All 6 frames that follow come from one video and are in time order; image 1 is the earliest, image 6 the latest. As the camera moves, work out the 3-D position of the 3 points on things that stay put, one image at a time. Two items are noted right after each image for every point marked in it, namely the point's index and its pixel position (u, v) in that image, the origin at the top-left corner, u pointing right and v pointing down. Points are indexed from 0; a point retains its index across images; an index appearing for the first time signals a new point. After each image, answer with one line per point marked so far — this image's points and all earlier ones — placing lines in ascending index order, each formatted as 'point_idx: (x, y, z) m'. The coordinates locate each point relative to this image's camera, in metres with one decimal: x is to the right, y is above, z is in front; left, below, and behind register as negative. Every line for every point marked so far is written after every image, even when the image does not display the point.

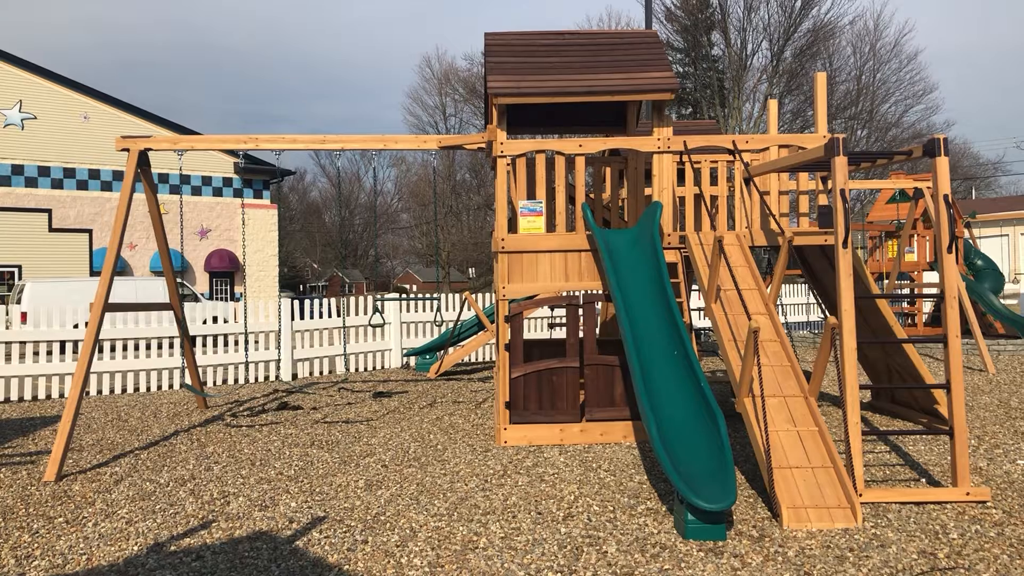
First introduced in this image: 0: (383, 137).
0: (-1.2, +1.5, +7.2) m
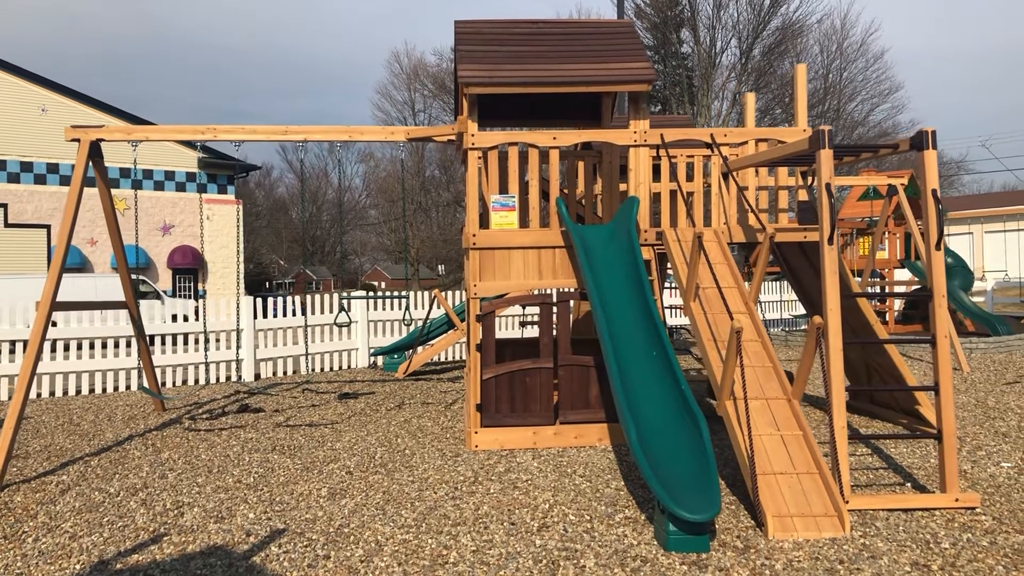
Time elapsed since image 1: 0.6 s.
0: (-1.5, +1.5, +6.9) m
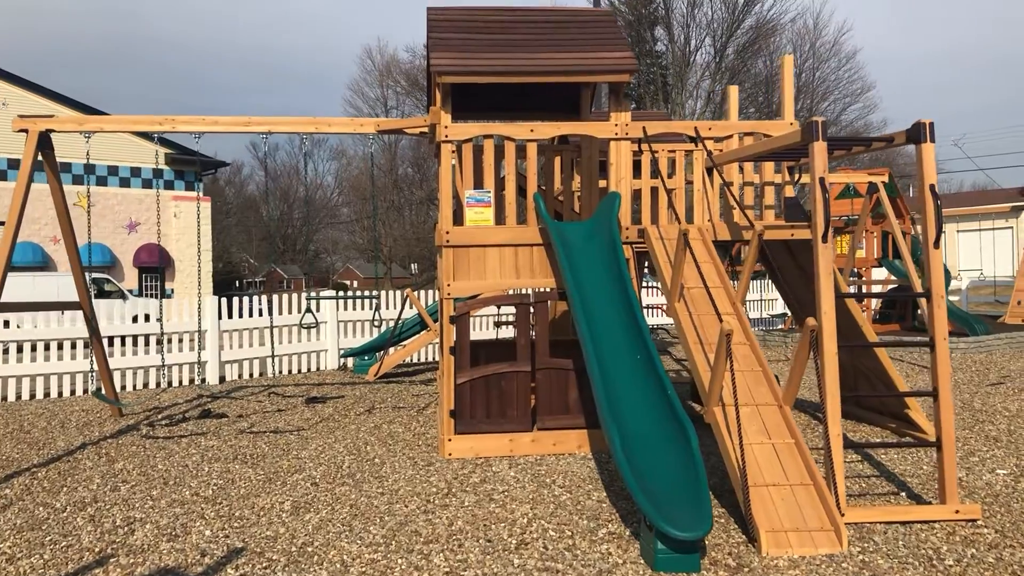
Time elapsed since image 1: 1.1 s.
0: (-1.7, +1.5, +6.6) m
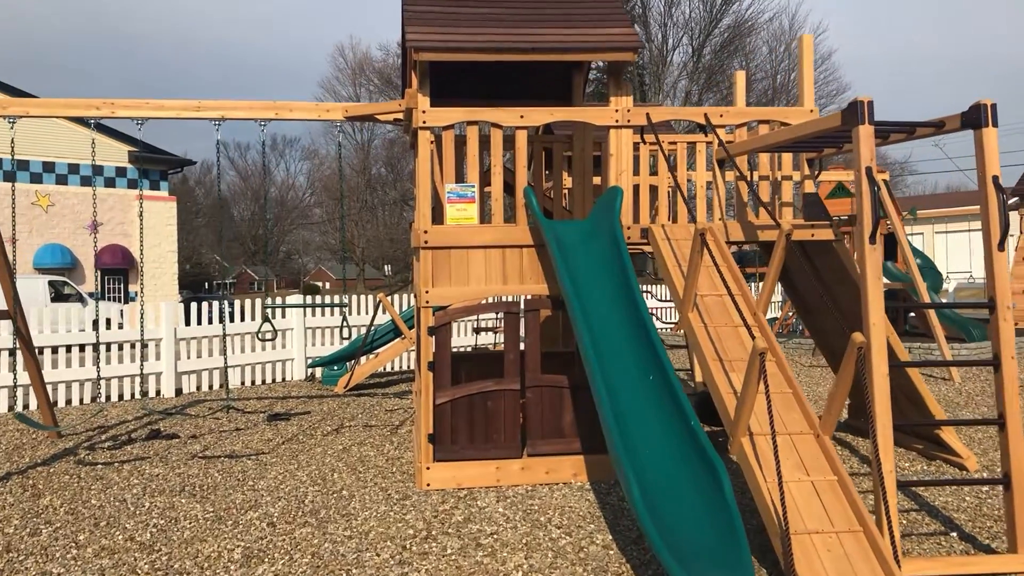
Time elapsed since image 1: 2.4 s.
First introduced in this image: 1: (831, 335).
0: (-1.9, +1.4, +5.8) m
1: (+2.5, -0.3, +5.8) m
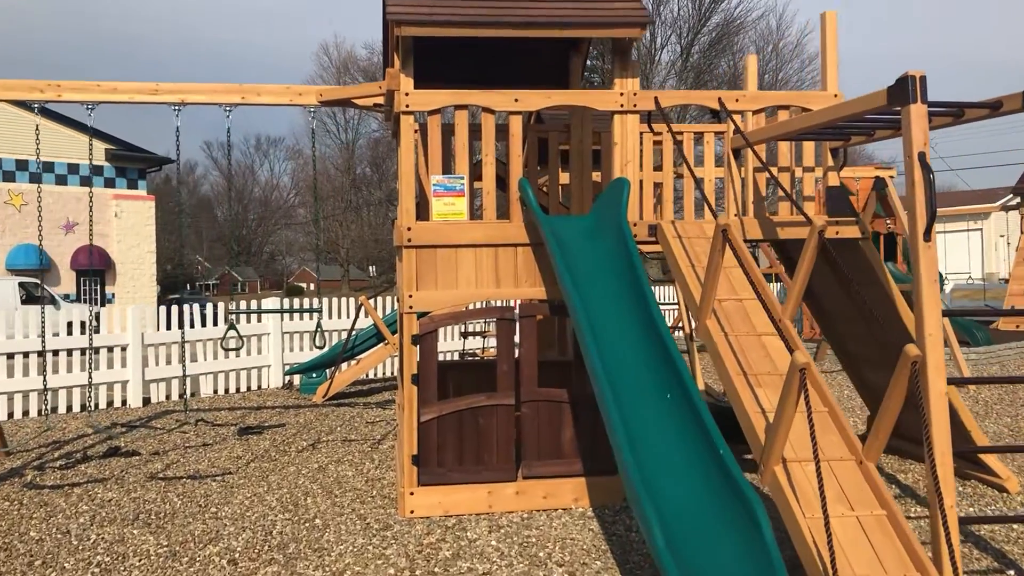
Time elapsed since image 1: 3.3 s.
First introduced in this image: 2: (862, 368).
0: (-1.9, +1.4, +5.3) m
1: (+2.4, -0.4, +5.3) m
2: (+2.5, -0.6, +5.4) m
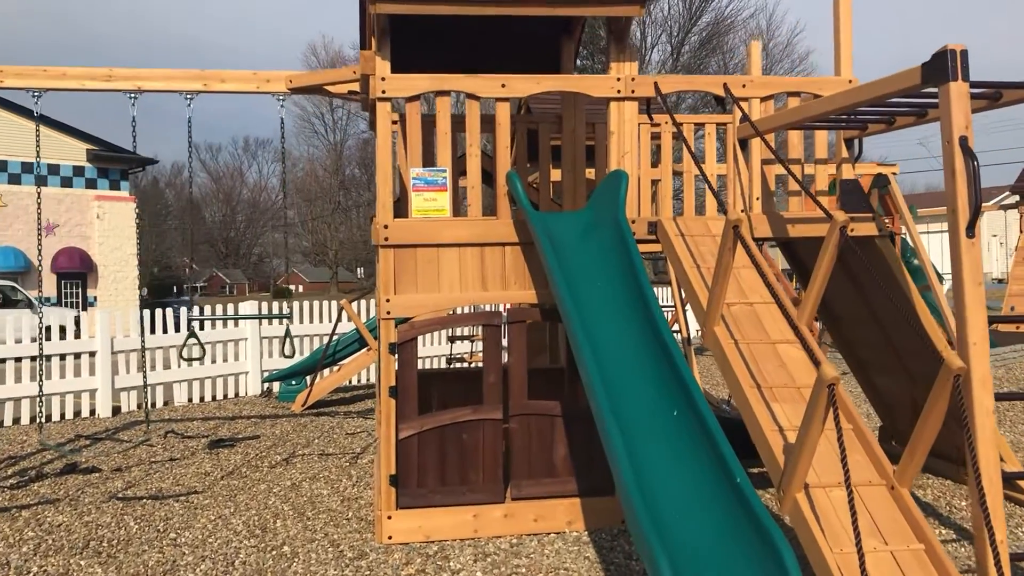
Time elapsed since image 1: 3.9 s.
0: (-2.0, +1.4, +4.8) m
1: (+2.3, -0.4, +5.0) m
2: (+2.4, -0.6, +5.0) m
